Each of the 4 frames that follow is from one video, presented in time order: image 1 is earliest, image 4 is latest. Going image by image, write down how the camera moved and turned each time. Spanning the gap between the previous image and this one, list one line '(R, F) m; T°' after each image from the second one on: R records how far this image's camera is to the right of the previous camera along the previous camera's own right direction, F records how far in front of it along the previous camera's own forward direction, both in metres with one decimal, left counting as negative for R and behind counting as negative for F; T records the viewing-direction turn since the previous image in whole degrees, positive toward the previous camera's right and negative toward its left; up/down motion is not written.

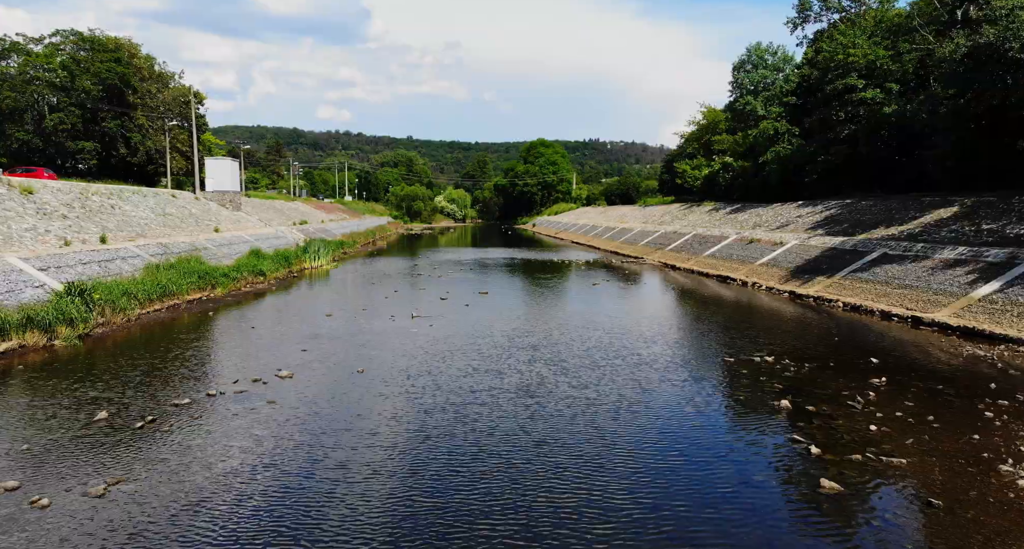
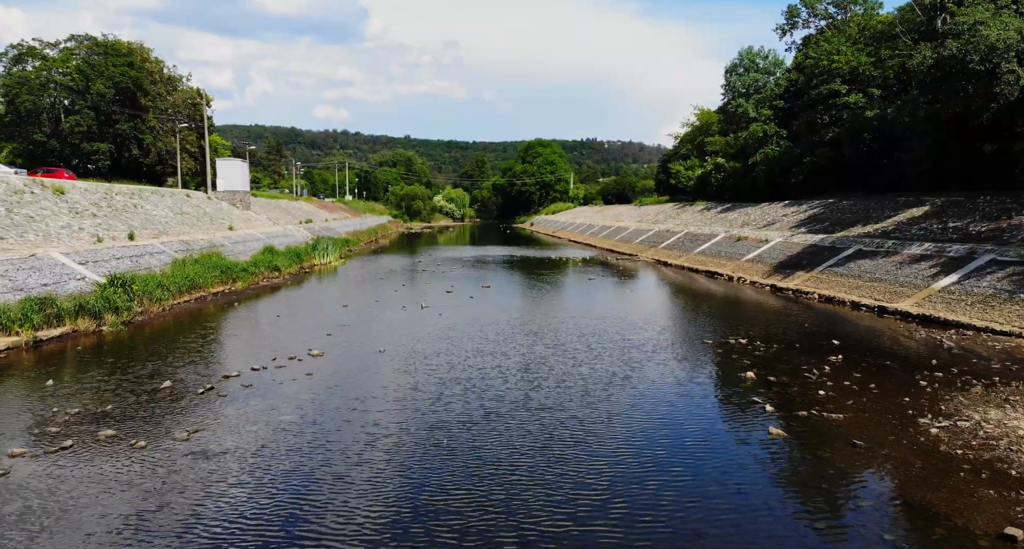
(-0.1, -2.2) m; 0°
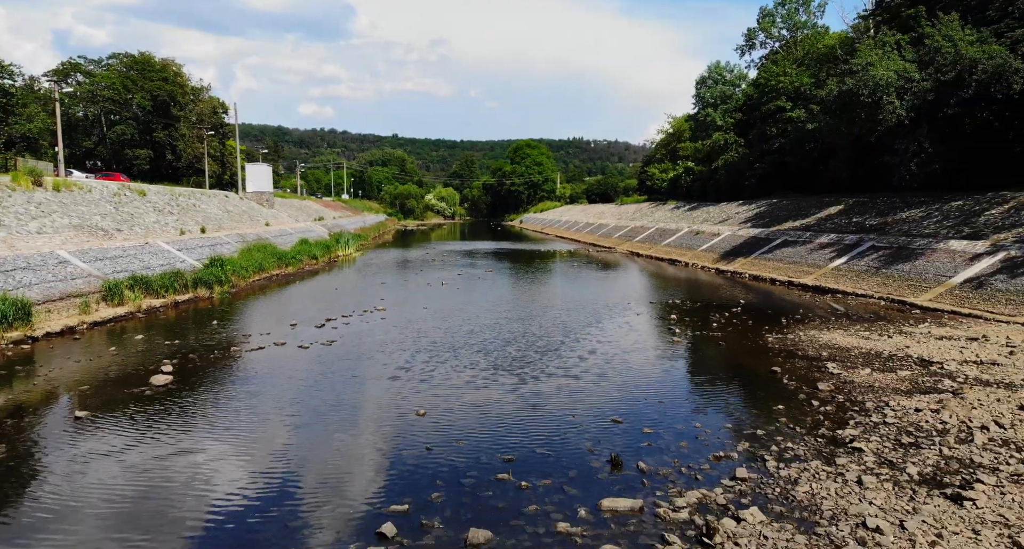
(-0.6, -8.2) m; +1°
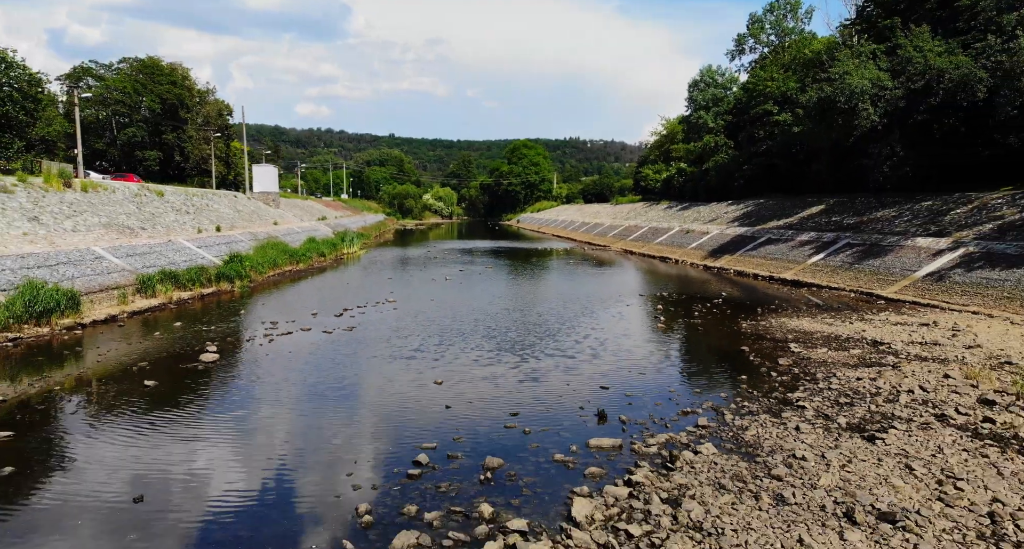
(-0.1, -2.4) m; 0°
